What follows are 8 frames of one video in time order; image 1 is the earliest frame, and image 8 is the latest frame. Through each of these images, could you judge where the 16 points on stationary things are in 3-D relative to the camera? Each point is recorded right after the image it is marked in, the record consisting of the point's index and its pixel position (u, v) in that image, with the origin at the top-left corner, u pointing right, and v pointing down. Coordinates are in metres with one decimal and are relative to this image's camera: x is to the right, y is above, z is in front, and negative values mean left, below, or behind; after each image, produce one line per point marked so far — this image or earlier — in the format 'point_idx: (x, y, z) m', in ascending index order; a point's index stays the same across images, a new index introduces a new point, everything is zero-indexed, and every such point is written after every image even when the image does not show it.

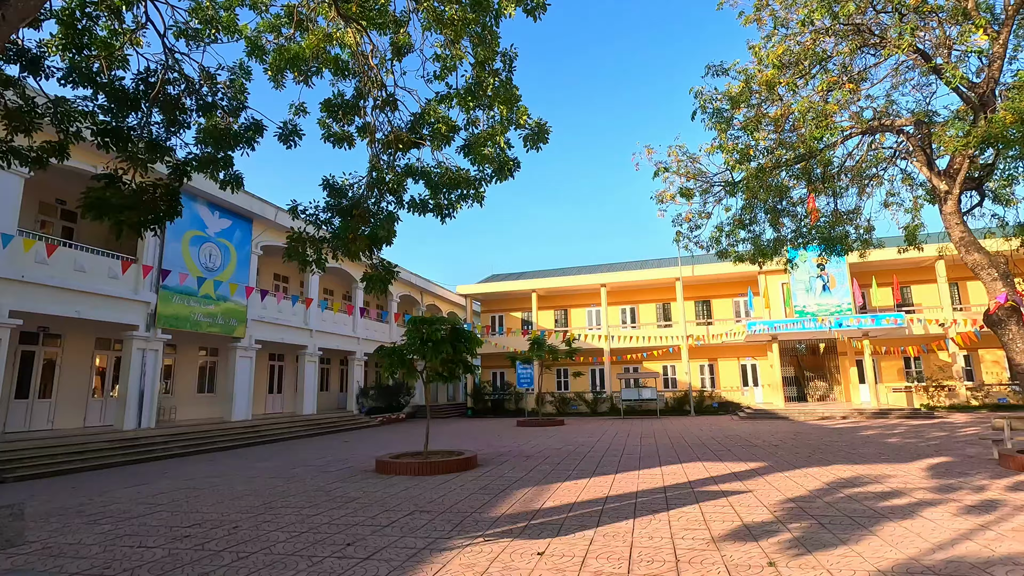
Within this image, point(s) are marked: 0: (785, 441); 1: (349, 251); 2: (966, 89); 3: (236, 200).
0: (+5.9, -3.3, +11.6) m
1: (-1.9, +0.4, +6.2) m
2: (+6.7, +3.0, +7.8) m
3: (-7.3, +2.3, +14.1) m
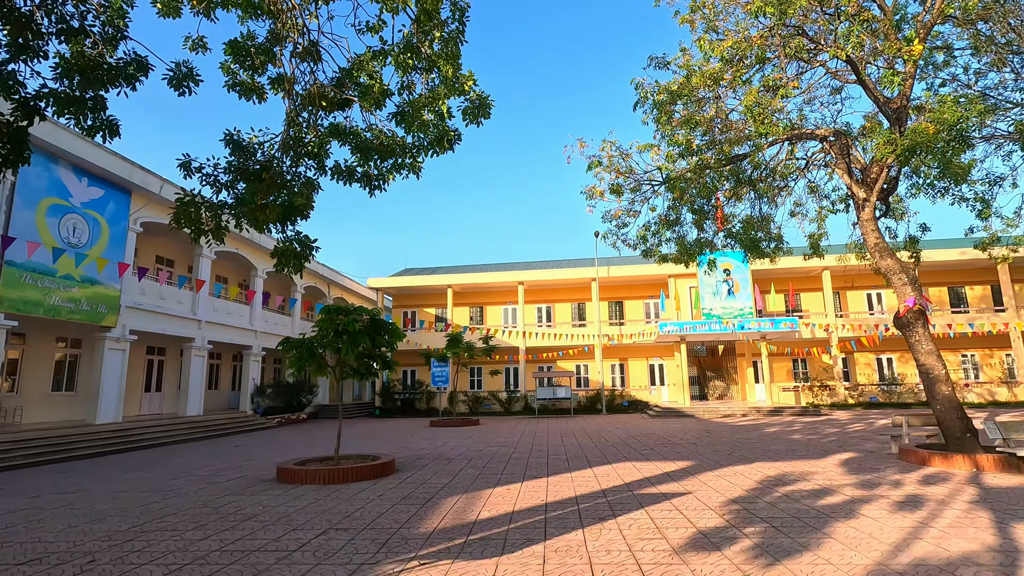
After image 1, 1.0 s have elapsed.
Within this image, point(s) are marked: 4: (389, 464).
0: (+4.2, -3.3, +11.8) m
1: (-2.5, +0.6, +5.2) m
2: (+5.8, +2.9, +8.2) m
3: (-9.1, +2.8, +12.1) m
4: (-1.8, -2.5, +7.7) m
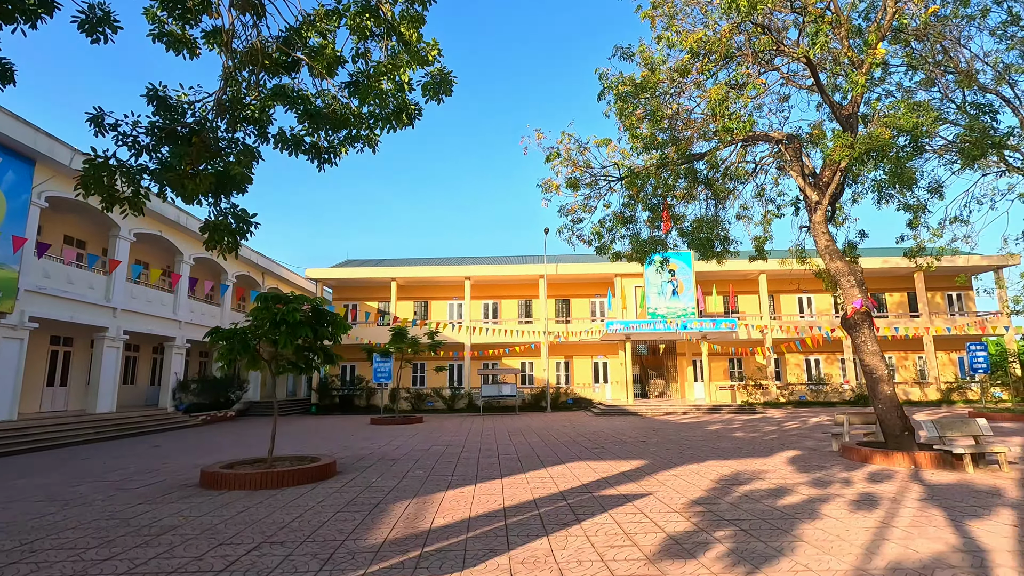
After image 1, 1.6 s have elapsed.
0: (+3.0, -3.3, +11.9) m
1: (-2.8, +0.8, +4.5) m
2: (+5.1, +2.9, +8.4) m
3: (-10.0, +3.2, +10.7) m
4: (-2.4, -2.4, +7.1) m
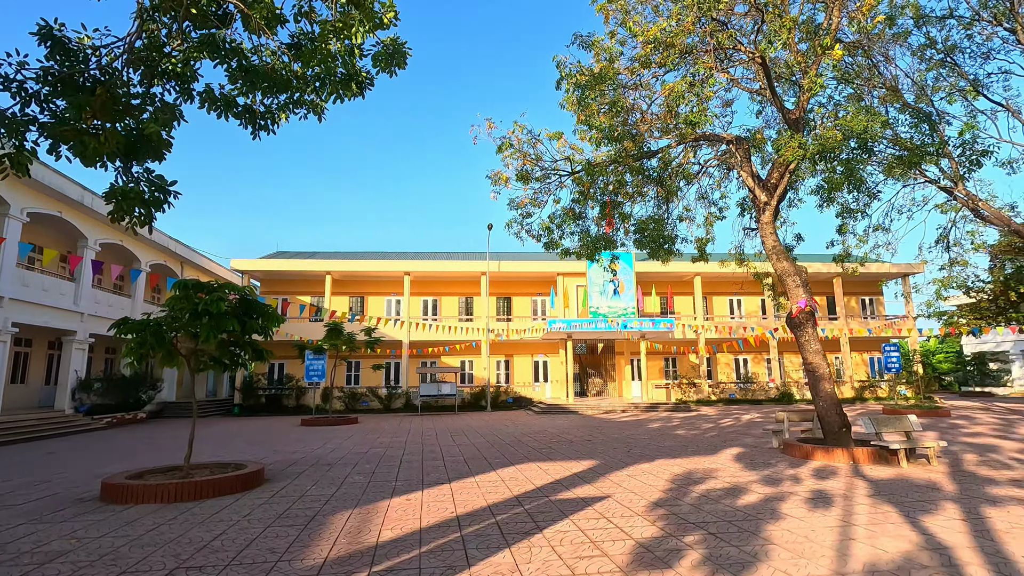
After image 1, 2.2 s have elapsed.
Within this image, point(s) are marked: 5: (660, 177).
0: (+1.8, -3.2, +11.8) m
1: (-3.0, +1.0, +3.8) m
2: (+4.4, +2.9, +8.6) m
3: (-10.9, +3.5, +9.0) m
4: (-3.0, -2.2, +6.4) m
5: (+2.9, +2.2, +10.4) m
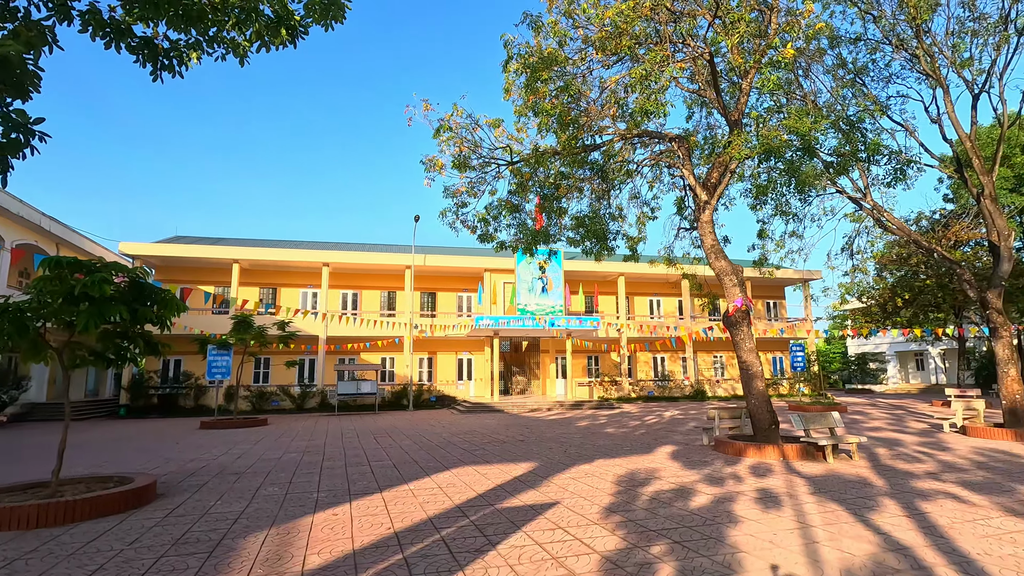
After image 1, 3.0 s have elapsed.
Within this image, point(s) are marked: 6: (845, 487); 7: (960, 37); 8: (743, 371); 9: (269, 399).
0: (+0.2, -3.1, +11.4) m
1: (-3.2, +1.1, +2.8) m
2: (+3.5, +2.9, +8.7) m
3: (-11.7, +3.9, +6.8) m
4: (-3.7, -2.0, +5.4) m
5: (+1.7, +2.3, +10.2) m
6: (+3.6, -2.2, +5.8) m
7: (+10.2, +5.7, +12.2) m
8: (+3.6, -1.3, +8.4) m
9: (-8.7, -4.0, +19.2) m
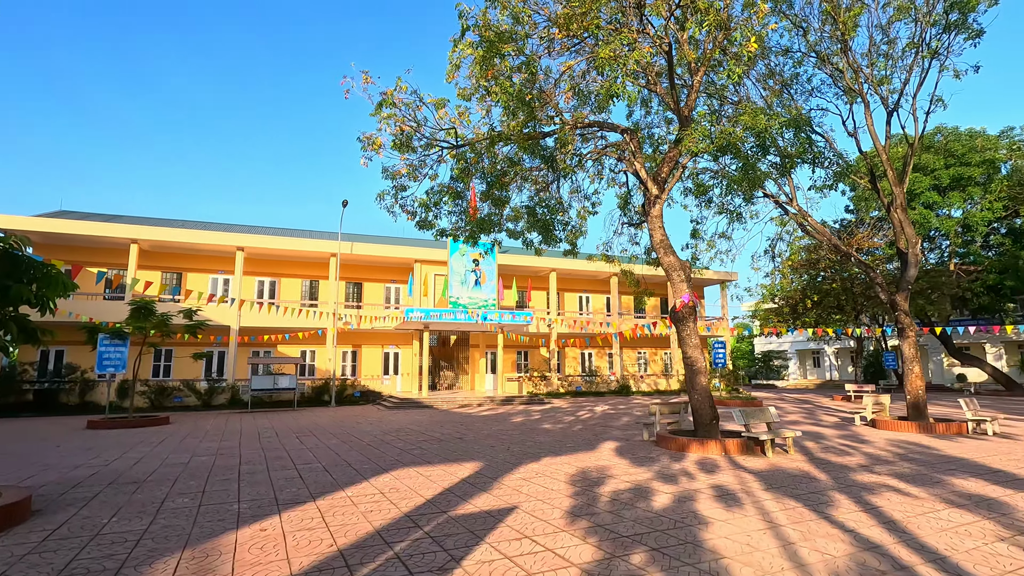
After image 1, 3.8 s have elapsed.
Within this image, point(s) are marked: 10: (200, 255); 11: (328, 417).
0: (-1.1, -2.9, +11.0) m
1: (-3.1, +1.3, +1.9) m
2: (+2.7, +2.9, +8.7) m
3: (-12.1, +4.3, +4.7) m
4: (-4.1, -1.8, +4.4) m
5: (+0.7, +2.4, +9.9) m
6: (+3.1, -2.1, +5.9) m
7: (+8.9, +5.7, +13.1) m
8: (+2.7, -1.2, +8.4) m
9: (-11.1, -3.5, +17.4) m
10: (-11.4, +1.2, +19.6) m
11: (-5.1, -3.6, +14.9) m
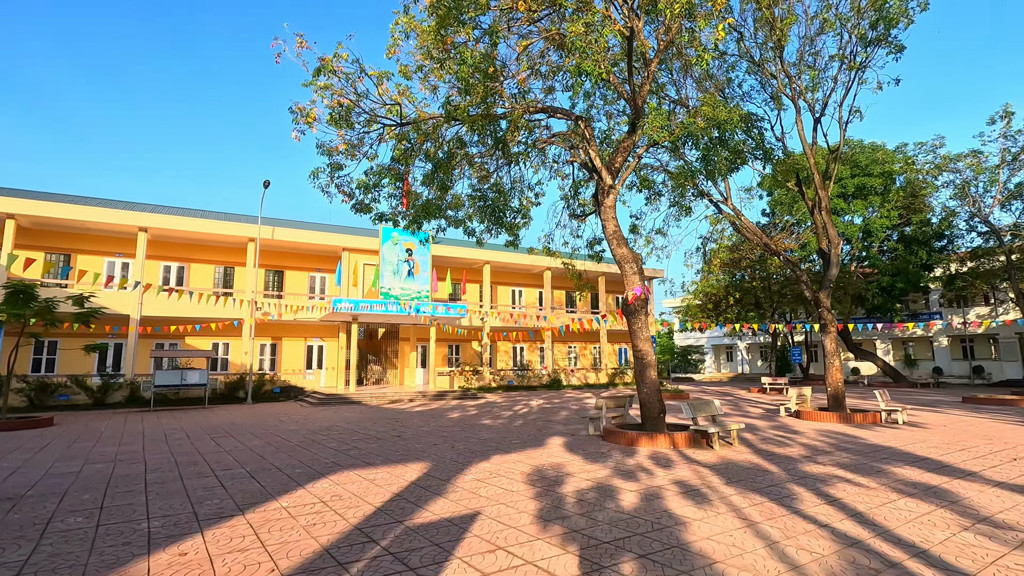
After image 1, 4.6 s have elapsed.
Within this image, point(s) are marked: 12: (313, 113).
0: (-2.3, -2.7, +10.3) m
1: (-2.9, +1.5, +1.0) m
2: (+1.9, +3.1, +8.6) m
3: (-12.1, +4.7, +2.5) m
4: (-4.3, -1.6, +3.4) m
5: (-0.3, +2.6, +9.5) m
6: (+2.6, -2.1, +5.9) m
7: (+7.5, +5.7, +13.7) m
8: (+1.9, -1.1, +8.3) m
9: (-13.1, -3.0, +15.3) m
10: (-13.6, +1.7, +17.4) m
11: (-6.8, -3.3, +13.7) m
12: (-3.2, +2.9, +8.8) m
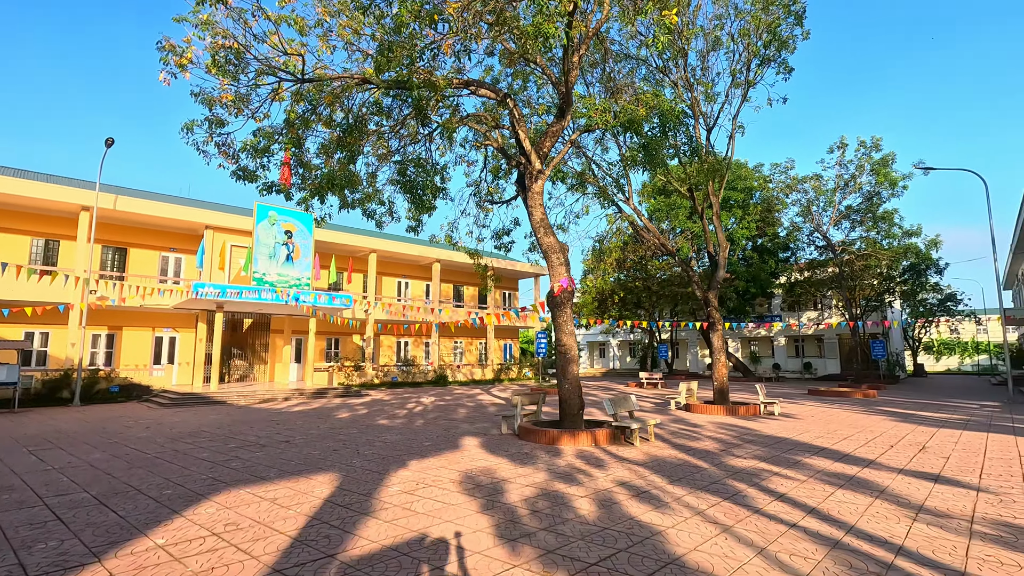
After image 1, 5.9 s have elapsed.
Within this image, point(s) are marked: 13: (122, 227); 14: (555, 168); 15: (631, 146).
0: (-3.9, -2.4, +9.0) m
1: (-2.3, +1.7, -0.2) m
2: (+0.8, +3.2, +8.2) m
3: (-11.4, +5.2, -1.0) m
4: (-4.2, -1.3, +1.8) m
5: (-1.6, +2.8, +8.6) m
6: (+1.9, -2.0, +5.8) m
7: (+5.1, +5.7, +14.5) m
8: (+0.7, -1.0, +8.0) m
9: (-15.6, -2.3, +11.3) m
10: (-16.4, +2.5, +13.2) m
11: (-9.2, -2.8, +11.2) m
12: (-4.3, +3.2, +7.3) m
13: (-12.4, +2.0, +17.0) m
14: (+1.0, +2.7, +11.9) m
15: (+2.7, +3.2, +12.0) m
